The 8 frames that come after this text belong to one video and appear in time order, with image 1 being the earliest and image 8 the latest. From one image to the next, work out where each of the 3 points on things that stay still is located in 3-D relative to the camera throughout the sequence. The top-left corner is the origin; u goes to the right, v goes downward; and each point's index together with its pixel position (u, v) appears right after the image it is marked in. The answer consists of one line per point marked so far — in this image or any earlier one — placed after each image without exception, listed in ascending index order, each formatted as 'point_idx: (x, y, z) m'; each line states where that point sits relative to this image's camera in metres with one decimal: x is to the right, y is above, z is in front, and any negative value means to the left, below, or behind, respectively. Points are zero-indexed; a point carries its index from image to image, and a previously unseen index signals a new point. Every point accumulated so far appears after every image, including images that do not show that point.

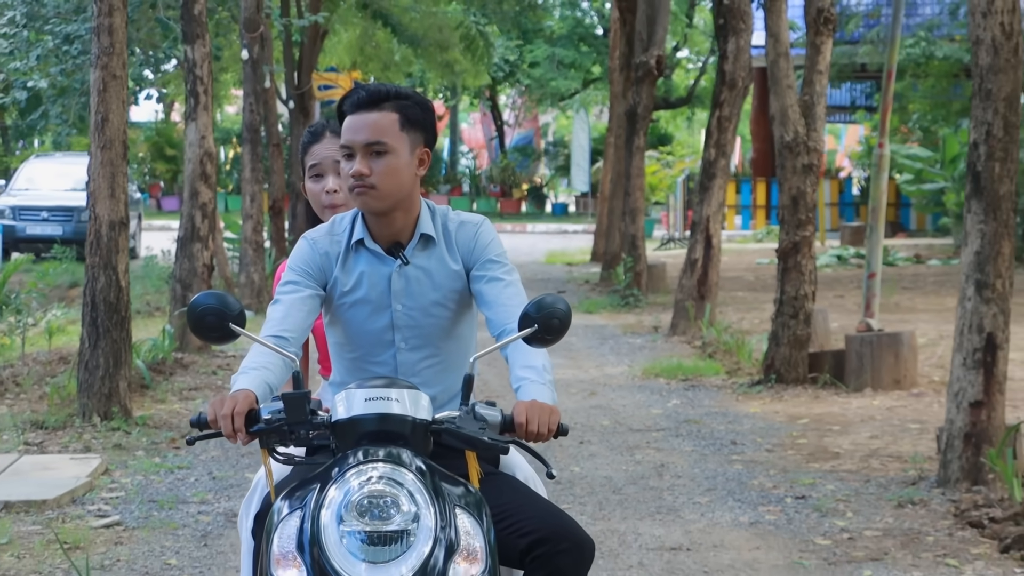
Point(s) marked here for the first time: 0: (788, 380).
0: (+1.7, -0.6, +9.9) m
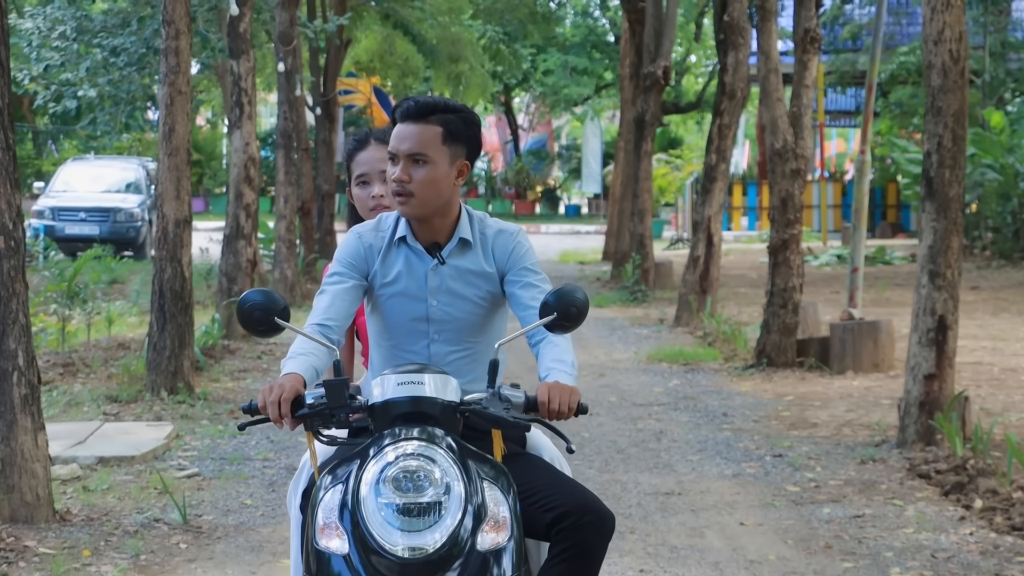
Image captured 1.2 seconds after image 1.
0: (+1.8, -0.5, +11.0) m
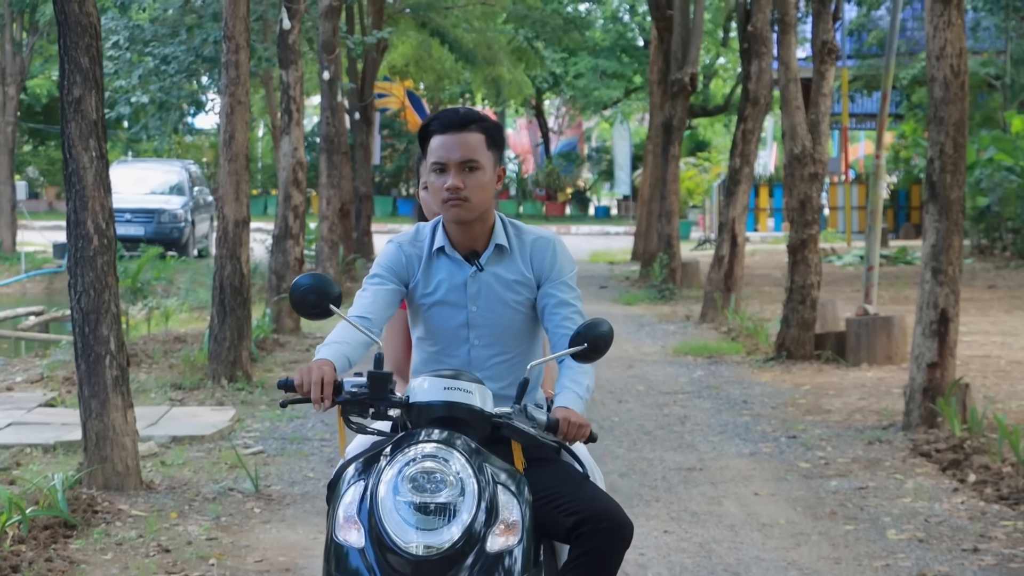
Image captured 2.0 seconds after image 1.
0: (+2.1, -0.5, +11.7) m
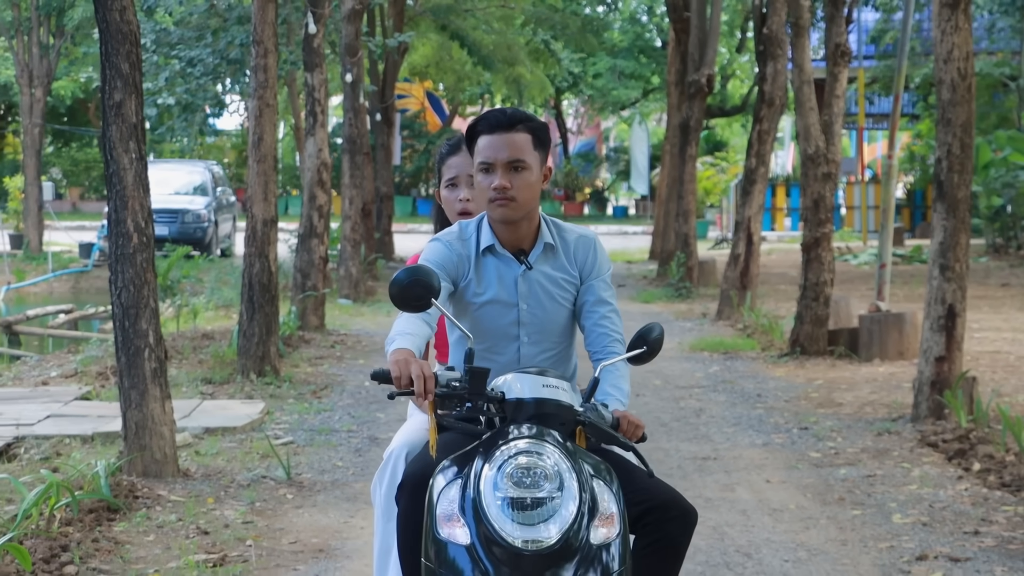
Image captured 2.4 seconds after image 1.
0: (+2.2, -0.5, +12.0) m
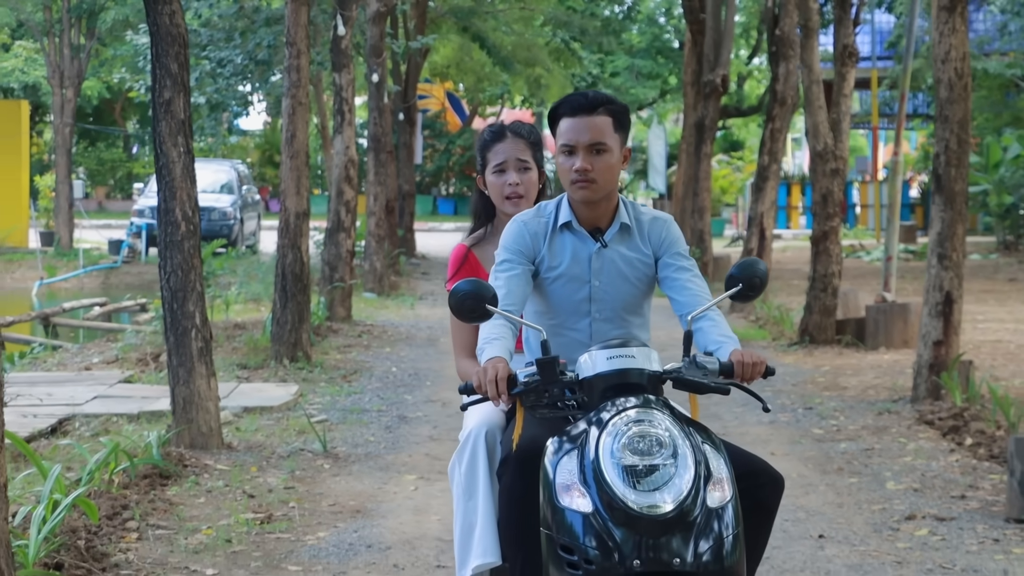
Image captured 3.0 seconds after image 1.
0: (+2.4, -0.4, +12.4) m
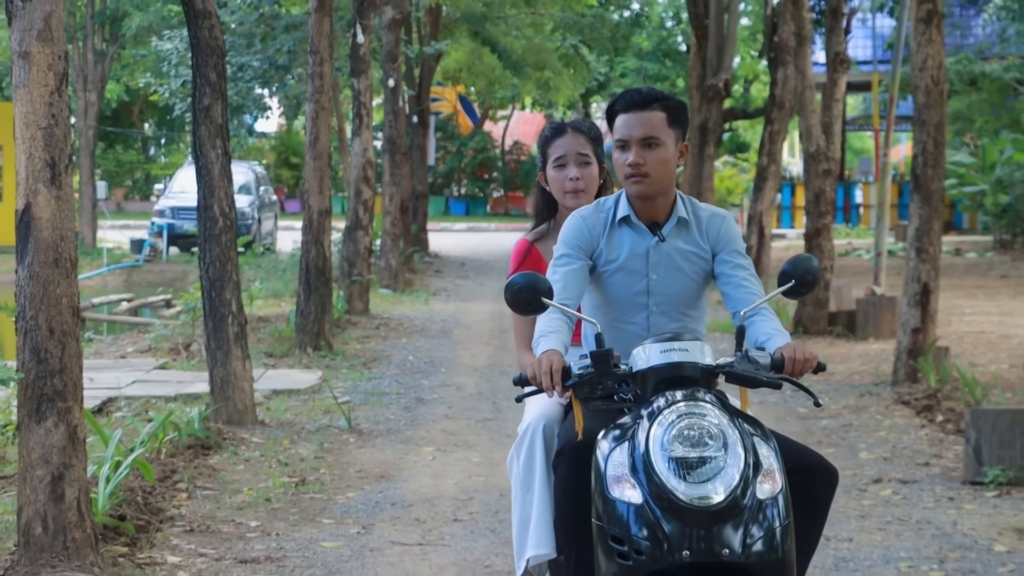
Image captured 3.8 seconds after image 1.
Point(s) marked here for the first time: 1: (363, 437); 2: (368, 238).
0: (+2.4, -0.4, +13.2) m
1: (-0.8, -0.8, +8.3) m
2: (-1.4, +0.5, +15.4) m
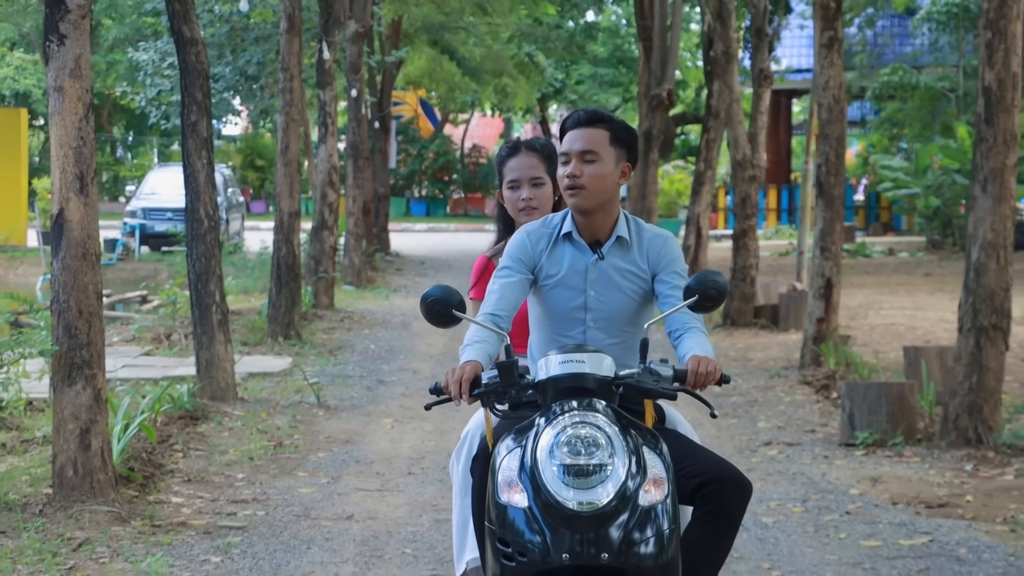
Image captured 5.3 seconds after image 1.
0: (+2.0, -0.3, +14.4) m
1: (-1.1, -0.7, +9.5) m
2: (-1.8, +0.5, +16.6) m
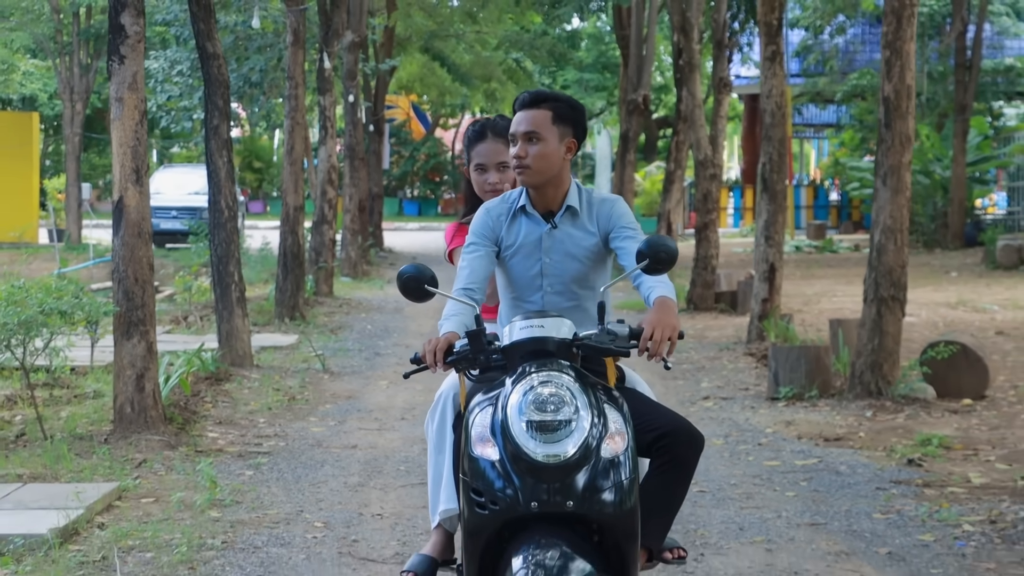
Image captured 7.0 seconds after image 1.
0: (+1.9, -0.2, +15.9) m
1: (-1.2, -0.6, +10.9) m
2: (-2.0, +0.6, +18.1) m
